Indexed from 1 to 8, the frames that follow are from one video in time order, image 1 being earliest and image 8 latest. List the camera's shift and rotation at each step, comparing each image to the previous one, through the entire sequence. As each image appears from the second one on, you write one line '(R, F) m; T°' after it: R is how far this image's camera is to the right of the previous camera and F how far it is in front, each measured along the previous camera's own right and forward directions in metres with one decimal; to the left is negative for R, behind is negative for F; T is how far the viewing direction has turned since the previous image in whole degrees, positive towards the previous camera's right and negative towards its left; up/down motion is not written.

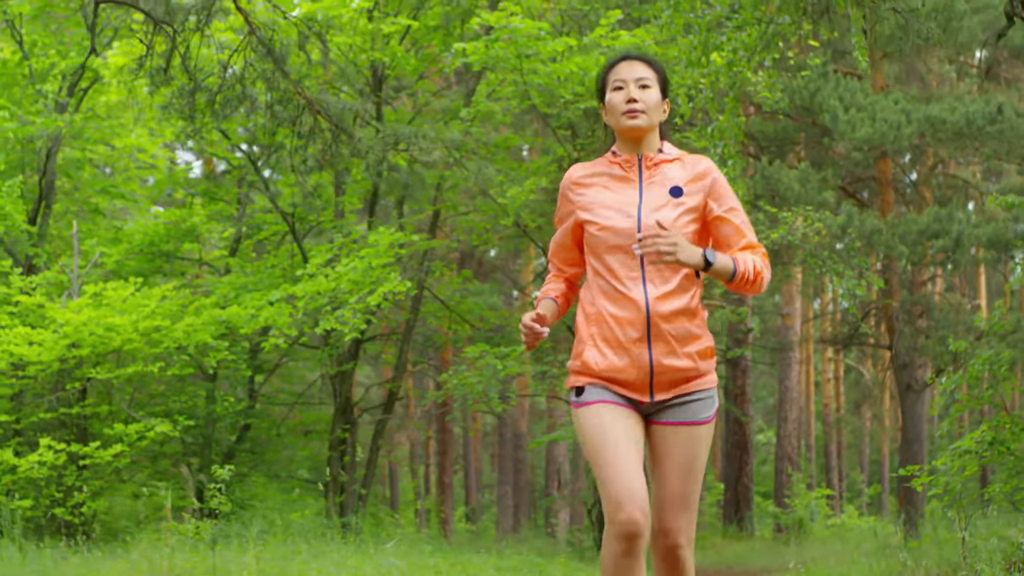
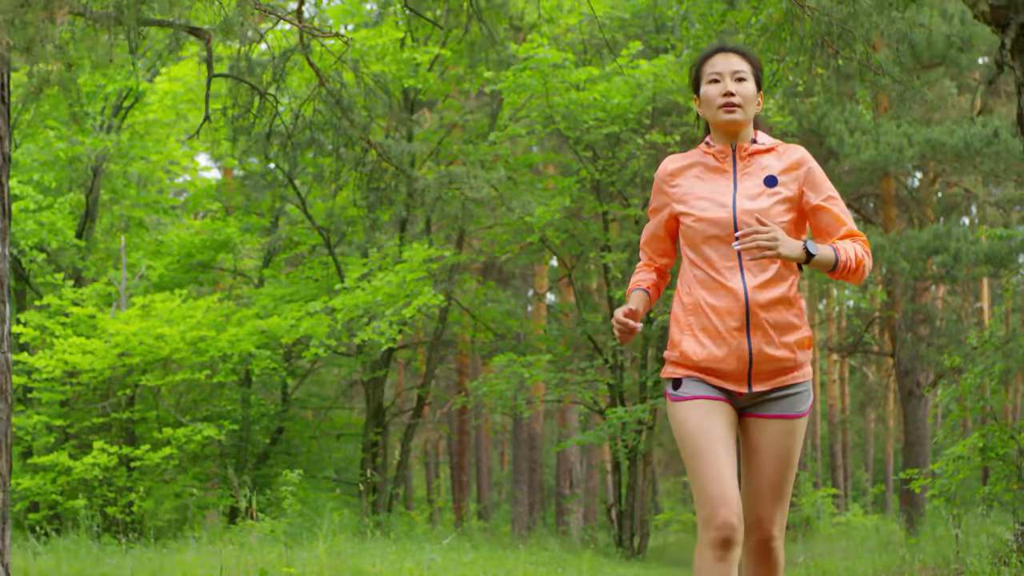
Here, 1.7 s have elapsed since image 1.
(-0.3, -0.8) m; 0°
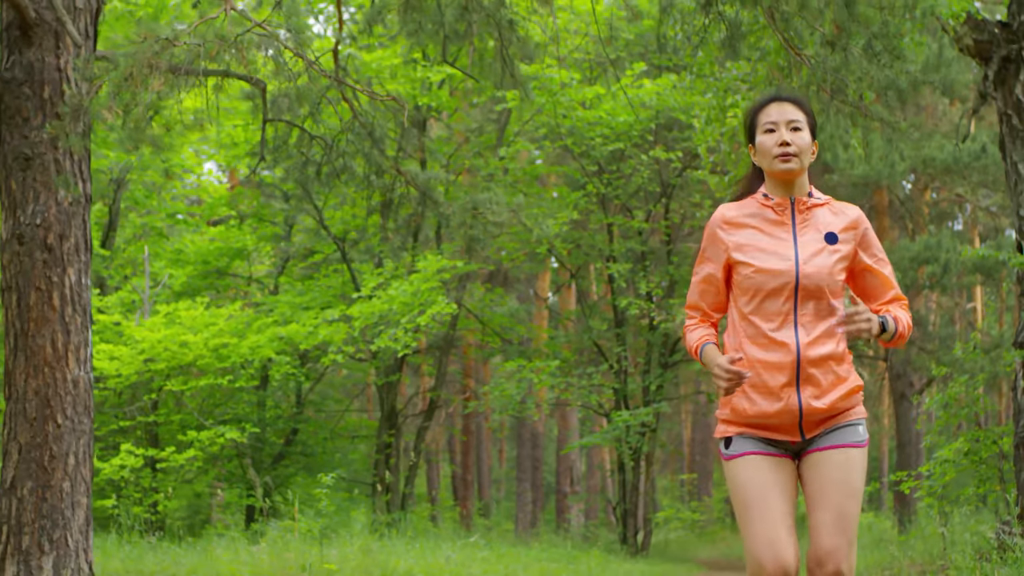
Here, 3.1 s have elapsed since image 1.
(-0.2, -0.6) m; 0°
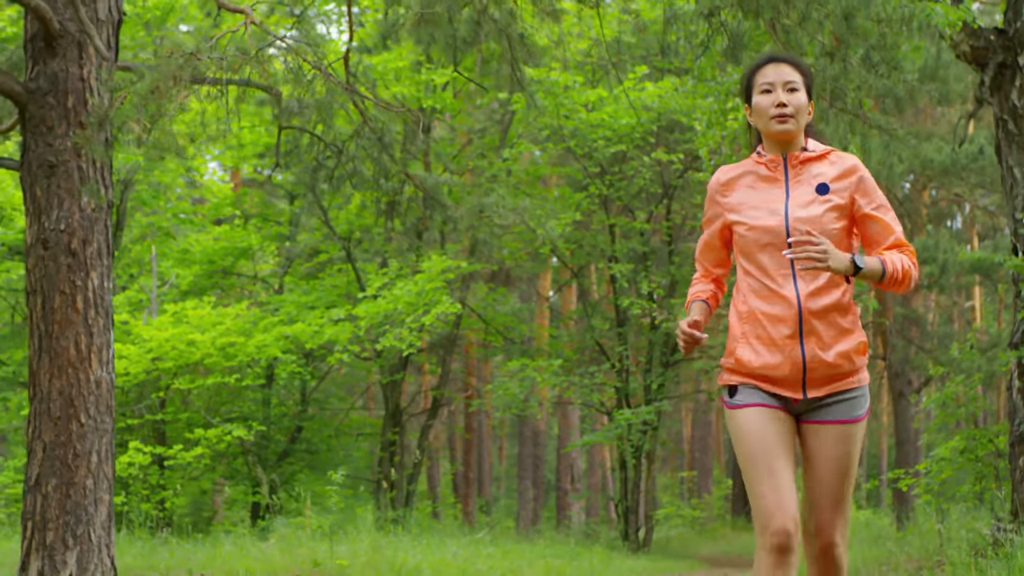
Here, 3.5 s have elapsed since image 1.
(-0.1, -0.2) m; 0°
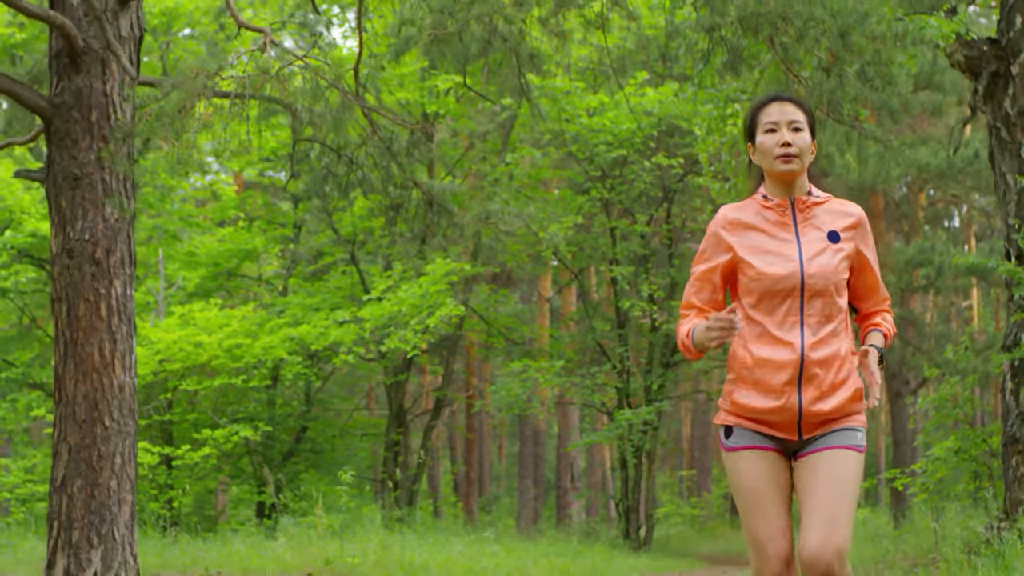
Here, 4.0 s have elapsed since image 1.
(-0.1, -0.2) m; 0°
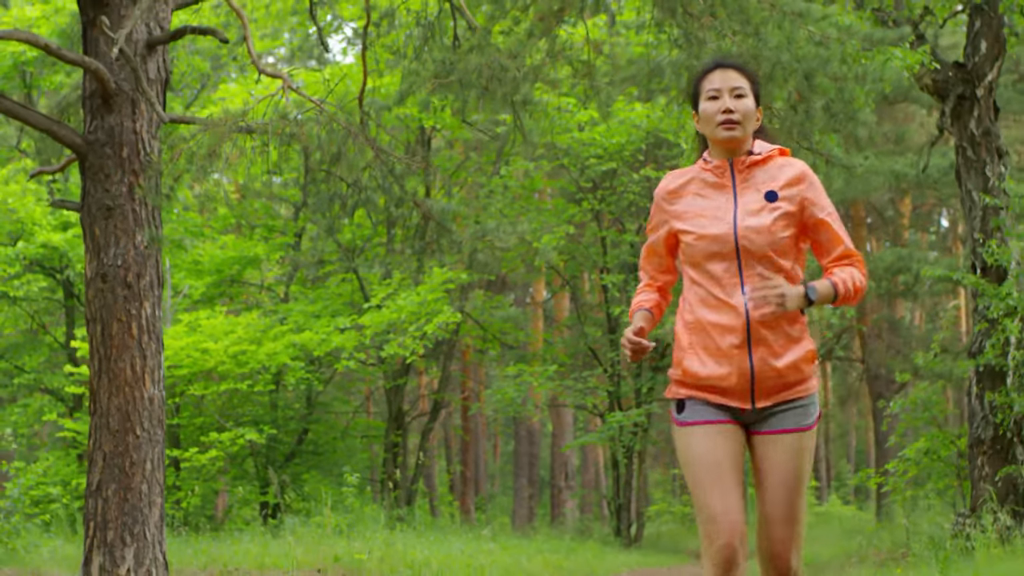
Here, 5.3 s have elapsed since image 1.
(0.0, -0.6) m; 0°
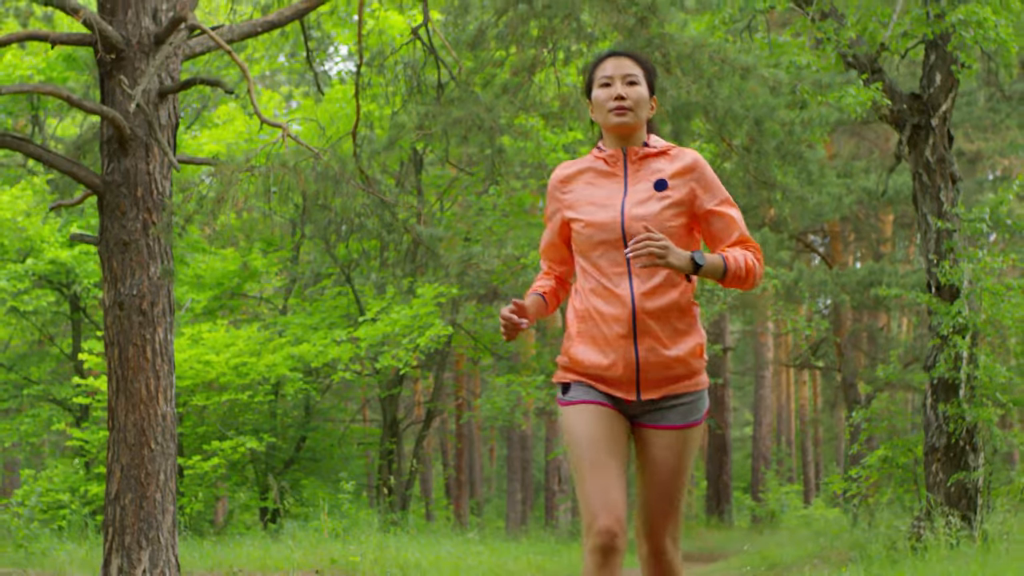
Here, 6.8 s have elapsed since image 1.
(+0.1, -0.7) m; 0°
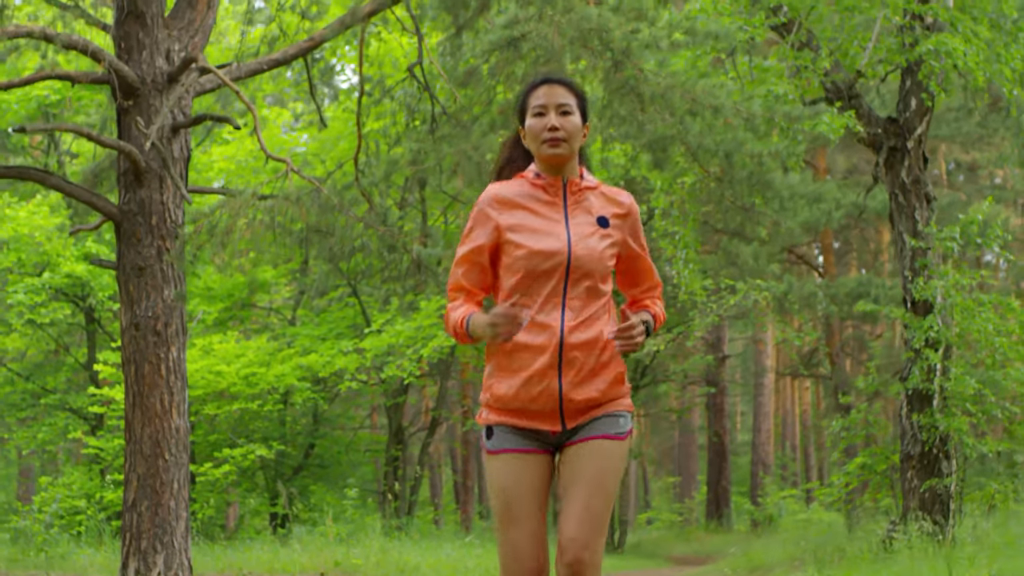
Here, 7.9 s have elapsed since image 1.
(+0.2, -0.5) m; -1°
